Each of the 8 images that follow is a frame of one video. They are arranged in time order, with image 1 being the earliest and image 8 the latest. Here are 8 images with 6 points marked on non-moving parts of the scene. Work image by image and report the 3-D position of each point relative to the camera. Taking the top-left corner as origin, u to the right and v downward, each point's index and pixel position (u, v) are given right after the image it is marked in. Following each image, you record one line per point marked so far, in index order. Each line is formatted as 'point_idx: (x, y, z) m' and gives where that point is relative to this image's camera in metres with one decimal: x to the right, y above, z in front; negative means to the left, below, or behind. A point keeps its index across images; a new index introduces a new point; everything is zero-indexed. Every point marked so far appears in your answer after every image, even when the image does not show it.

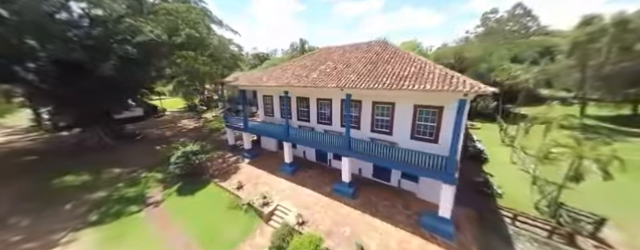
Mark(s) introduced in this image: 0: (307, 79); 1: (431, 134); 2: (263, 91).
0: (-0.6, +2.5, +10.0) m
1: (+4.7, -0.4, +8.0) m
2: (-4.2, +2.5, +14.2) m
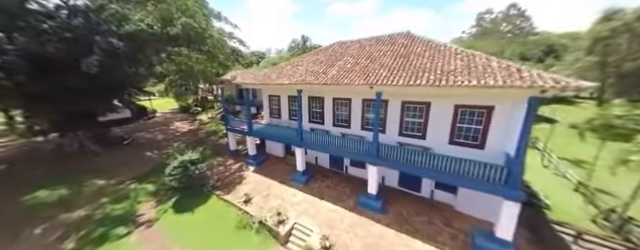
0: (+0.3, +2.3, +8.7) m
1: (+5.7, -0.5, +6.8) m
2: (-3.4, +2.3, +12.8) m
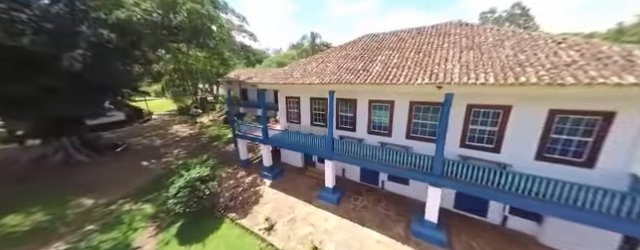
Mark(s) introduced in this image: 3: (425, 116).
0: (+1.9, +2.0, +7.0) m
1: (+7.3, -0.8, +5.2) m
2: (-1.9, +2.0, +11.1) m
3: (+4.1, +0.4, +7.3) m
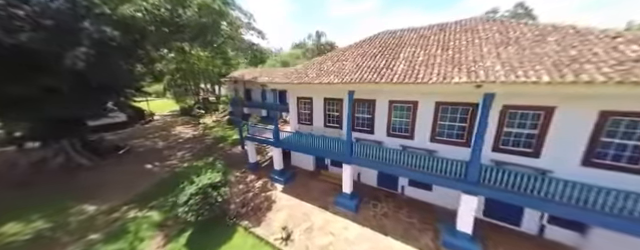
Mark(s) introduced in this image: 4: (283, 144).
0: (+2.6, +1.9, +6.6) m
1: (+8.0, -0.9, +4.7) m
2: (-1.1, +1.9, +10.6) m
3: (+4.9, +0.3, +6.8) m
4: (-2.1, -1.1, +10.4) m
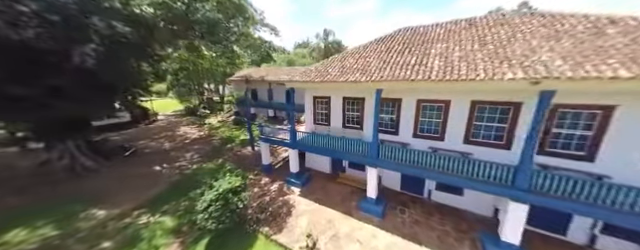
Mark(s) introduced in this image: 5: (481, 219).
0: (+3.6, +1.9, +6.1) m
1: (+9.0, -0.9, +4.2) m
2: (-0.2, +1.8, +10.2) m
3: (+5.8, +0.2, +6.4) m
4: (-1.1, -1.1, +10.0) m
5: (+6.1, -3.6, +7.0) m
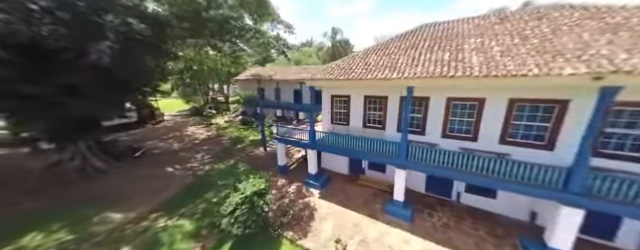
0: (+4.5, +1.9, +5.7) m
1: (+9.9, -0.9, +3.9) m
2: (+0.8, +1.9, +9.8) m
3: (+6.8, +0.3, +6.0) m
4: (-0.1, -1.1, +9.6) m
5: (+7.1, -3.5, +6.7) m
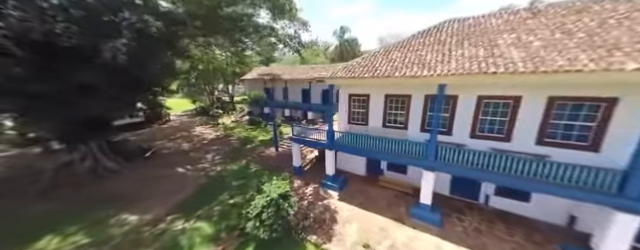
0: (+5.4, +1.9, +5.4) m
1: (+10.8, -0.9, +3.5) m
2: (+1.8, +1.9, +9.5) m
3: (+7.7, +0.3, +5.7) m
4: (+0.8, -1.1, +9.3) m
5: (+8.0, -3.5, +6.3) m
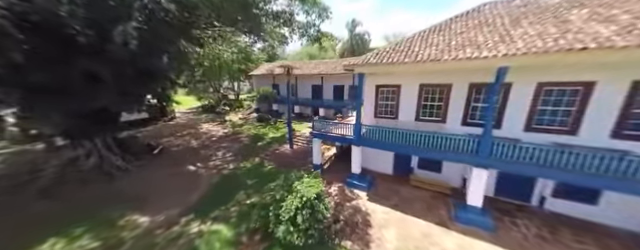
0: (+6.6, +2.2, +4.5) m
1: (+11.9, -0.6, +2.6) m
2: (+3.0, +2.2, +8.7) m
3: (+8.8, +0.6, +4.7) m
4: (+2.0, -0.8, +8.5) m
5: (+9.1, -3.3, +5.4) m
